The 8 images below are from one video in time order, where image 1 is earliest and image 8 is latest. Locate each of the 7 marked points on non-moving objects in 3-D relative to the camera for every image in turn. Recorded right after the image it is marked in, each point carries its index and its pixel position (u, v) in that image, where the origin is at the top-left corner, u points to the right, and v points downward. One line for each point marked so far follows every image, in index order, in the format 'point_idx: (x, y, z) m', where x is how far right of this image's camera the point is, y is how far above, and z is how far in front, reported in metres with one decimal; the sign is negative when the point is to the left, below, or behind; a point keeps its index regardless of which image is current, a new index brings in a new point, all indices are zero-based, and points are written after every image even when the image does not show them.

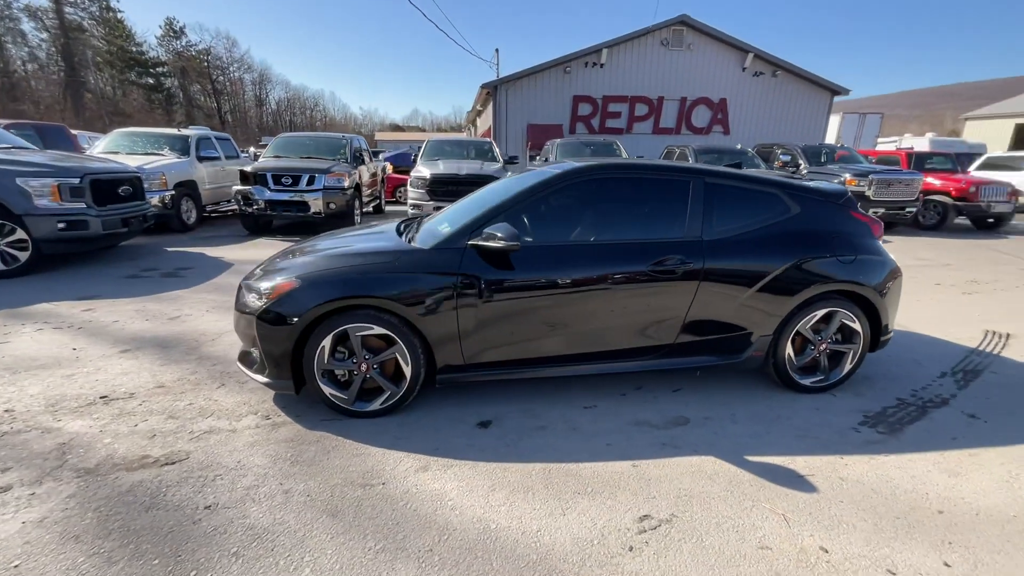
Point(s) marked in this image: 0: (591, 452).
0: (+0.5, -1.0, +2.7) m
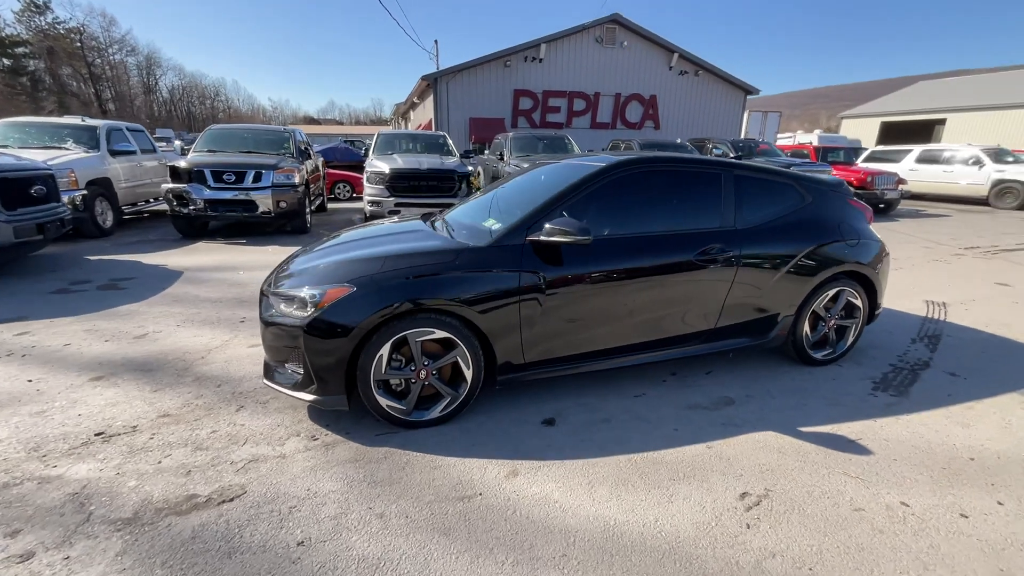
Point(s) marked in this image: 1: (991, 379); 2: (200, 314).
0: (+1.0, -0.9, +2.8) m
1: (+3.8, -0.7, +3.5) m
2: (-3.4, -0.3, +4.8) m
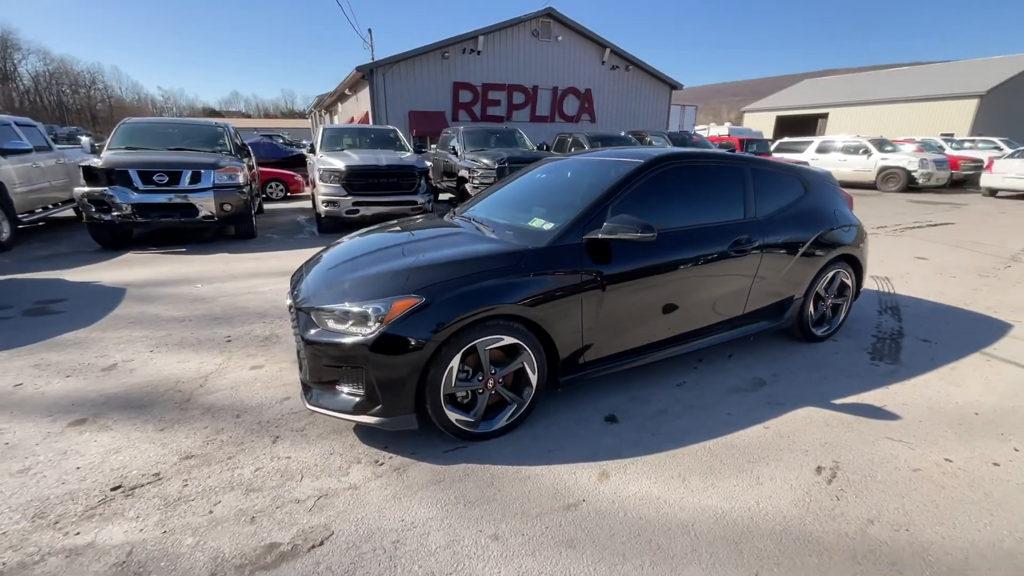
0: (+1.4, -0.9, +2.9) m
1: (+4.1, -0.5, +4.1) m
2: (-3.2, -0.5, +4.2) m
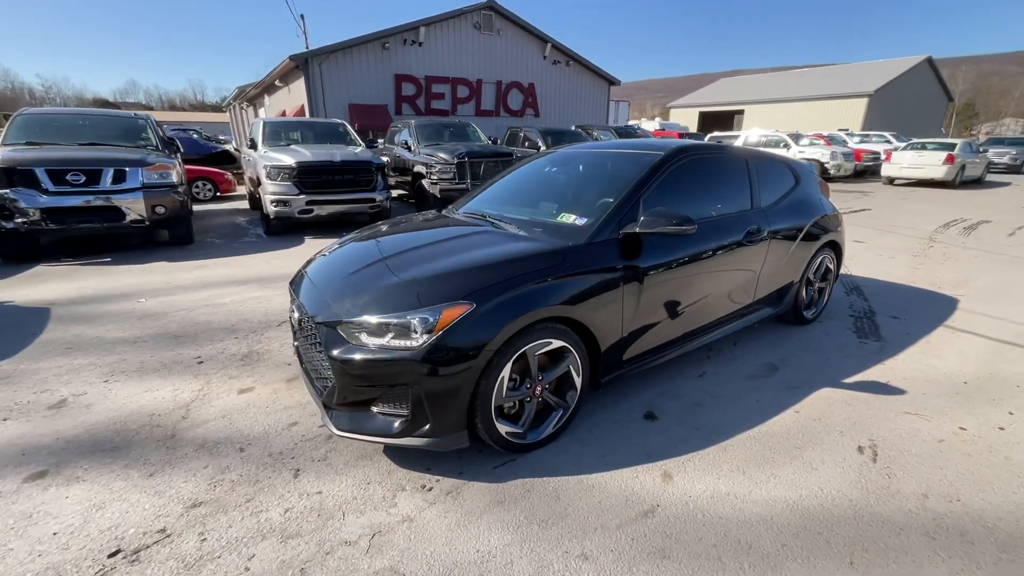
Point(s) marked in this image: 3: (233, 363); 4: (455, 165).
0: (+1.6, -0.8, +3.0) m
1: (+4.1, -0.3, +4.5) m
2: (-3.1, -0.6, +3.6) m
3: (-2.3, -0.6, +3.6) m
4: (-1.3, +2.7, +9.8) m
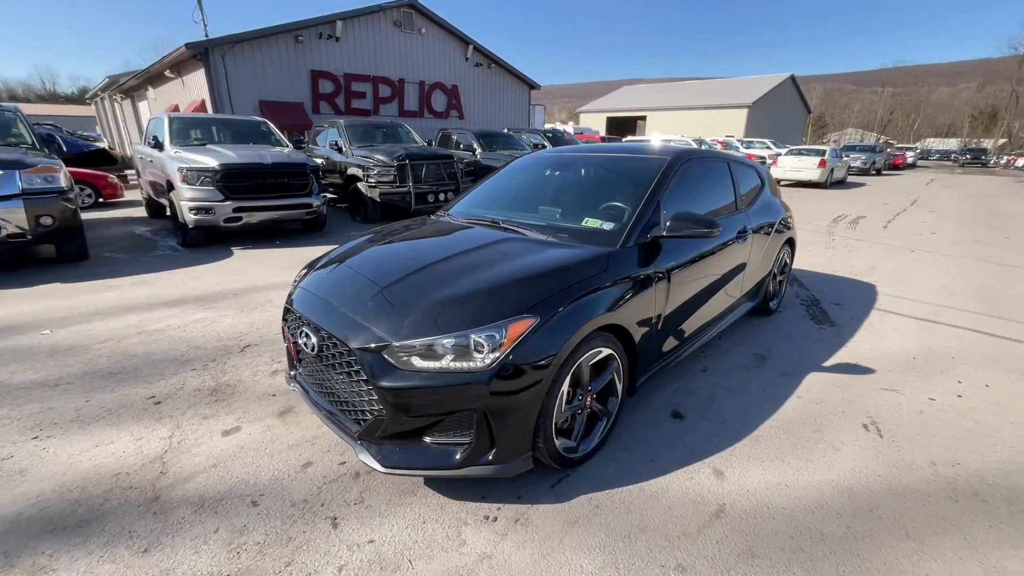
0: (+1.8, -0.8, +3.1) m
1: (+3.9, -0.2, +5.1) m
2: (-3.0, -0.8, +2.9) m
3: (-2.2, -0.8, +3.1) m
4: (-2.5, +2.5, +9.4) m
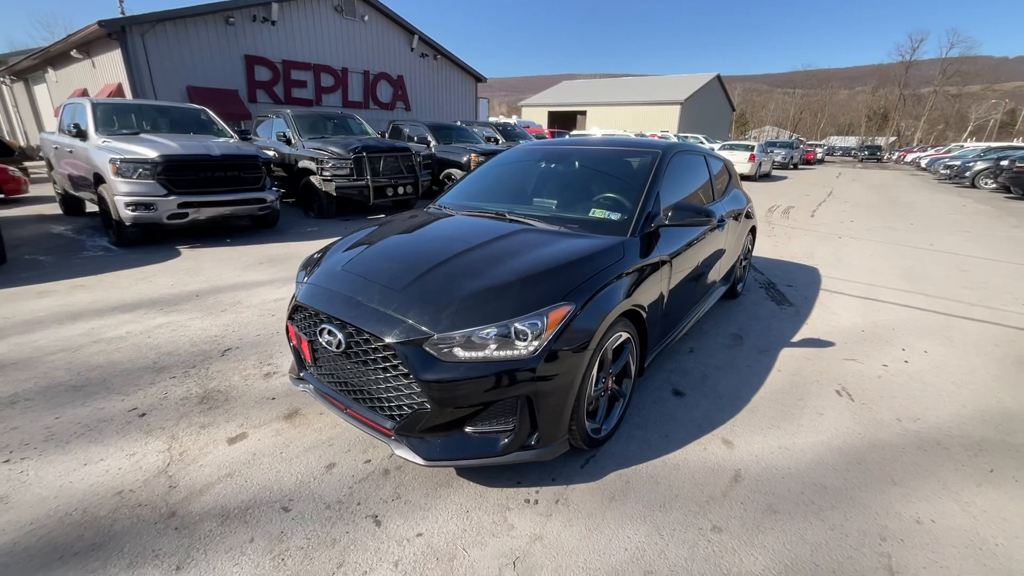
0: (+1.8, -0.7, +3.4) m
1: (+3.7, 0.0, +5.6) m
2: (-2.9, -0.8, +2.6) m
3: (-2.1, -0.8, +2.9) m
4: (-3.3, +2.6, +9.0) m
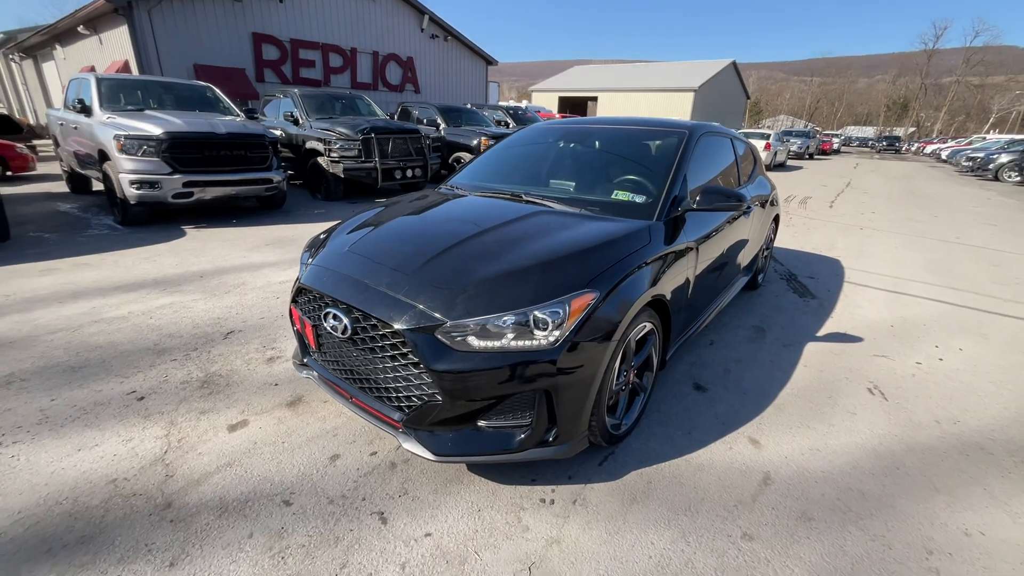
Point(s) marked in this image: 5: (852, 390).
0: (+1.9, -0.6, +3.3) m
1: (+3.8, +0.1, +5.4) m
2: (-2.8, -0.7, +2.5) m
3: (-2.0, -0.7, +2.7) m
4: (-3.0, +2.9, +8.8) m
5: (+2.3, -0.7, +3.0) m
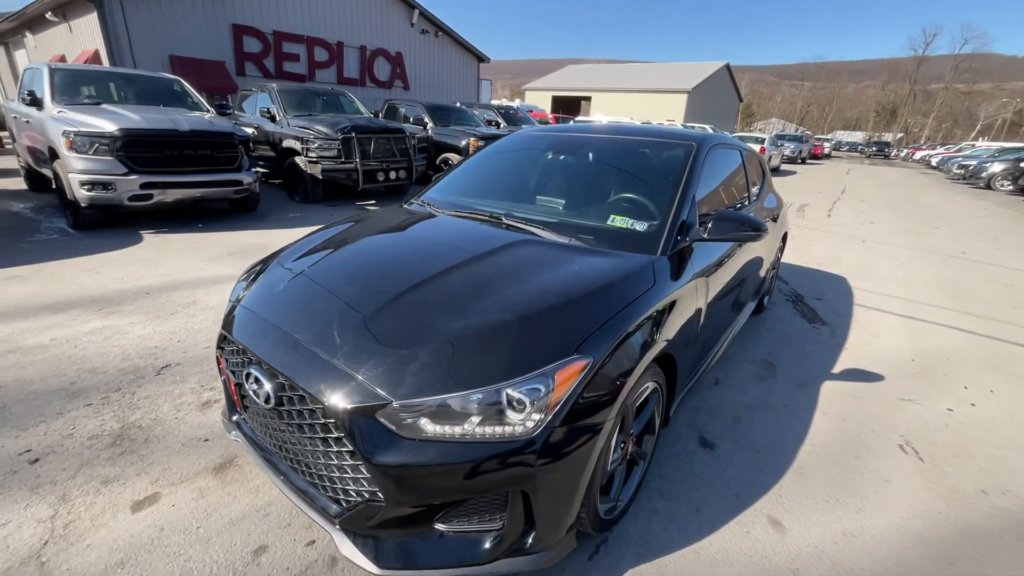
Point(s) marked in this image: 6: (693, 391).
0: (+1.8, -0.8, +2.9) m
1: (+3.7, -0.1, +5.0) m
2: (-2.9, -0.9, +2.0) m
3: (-2.1, -0.8, +2.3) m
4: (-3.2, +2.8, +8.3) m
5: (+2.2, -0.9, +2.6) m
6: (+1.2, -0.7, +3.0) m
